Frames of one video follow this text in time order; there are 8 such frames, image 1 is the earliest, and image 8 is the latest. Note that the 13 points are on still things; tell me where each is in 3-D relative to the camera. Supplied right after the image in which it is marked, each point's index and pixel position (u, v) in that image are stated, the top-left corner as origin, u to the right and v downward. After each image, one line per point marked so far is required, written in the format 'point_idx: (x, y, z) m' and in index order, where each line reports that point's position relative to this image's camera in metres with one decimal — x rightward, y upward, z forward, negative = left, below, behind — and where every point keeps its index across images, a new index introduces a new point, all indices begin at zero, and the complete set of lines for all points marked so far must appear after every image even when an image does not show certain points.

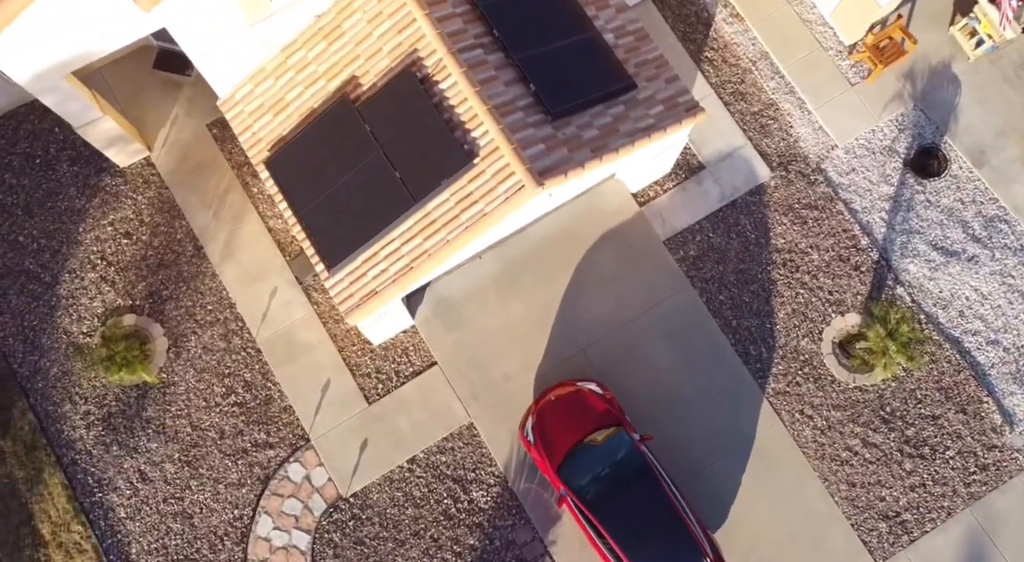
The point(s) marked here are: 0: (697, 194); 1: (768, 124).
0: (+4.3, +2.1, +19.0) m
1: (+6.0, +3.7, +19.4) m
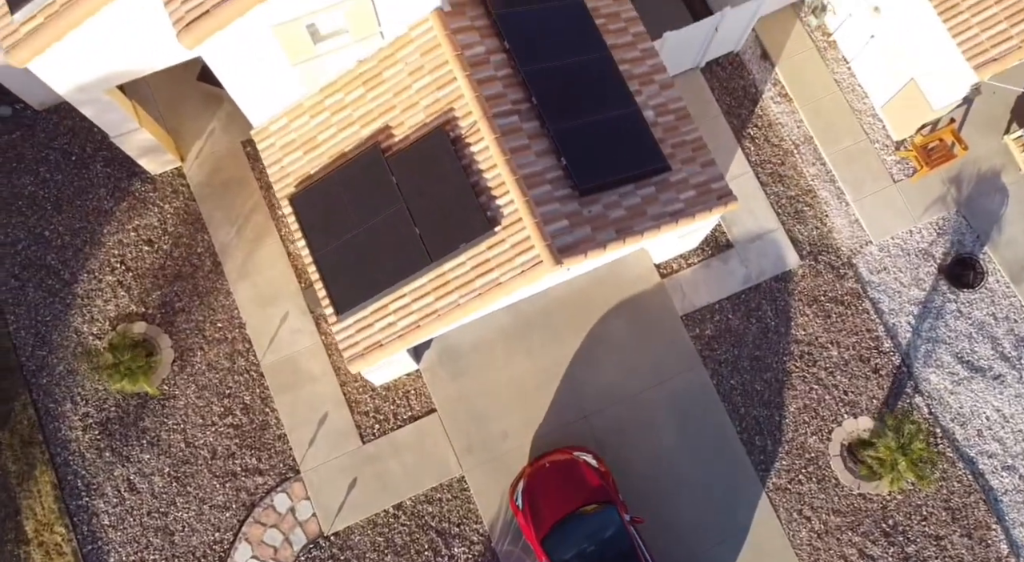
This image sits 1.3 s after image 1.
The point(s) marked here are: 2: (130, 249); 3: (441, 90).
0: (+4.8, +0.2, +18.7) m
1: (+6.7, +1.6, +19.0) m
2: (-8.7, +0.7, +18.5) m
3: (-1.2, +3.3, +13.9) m
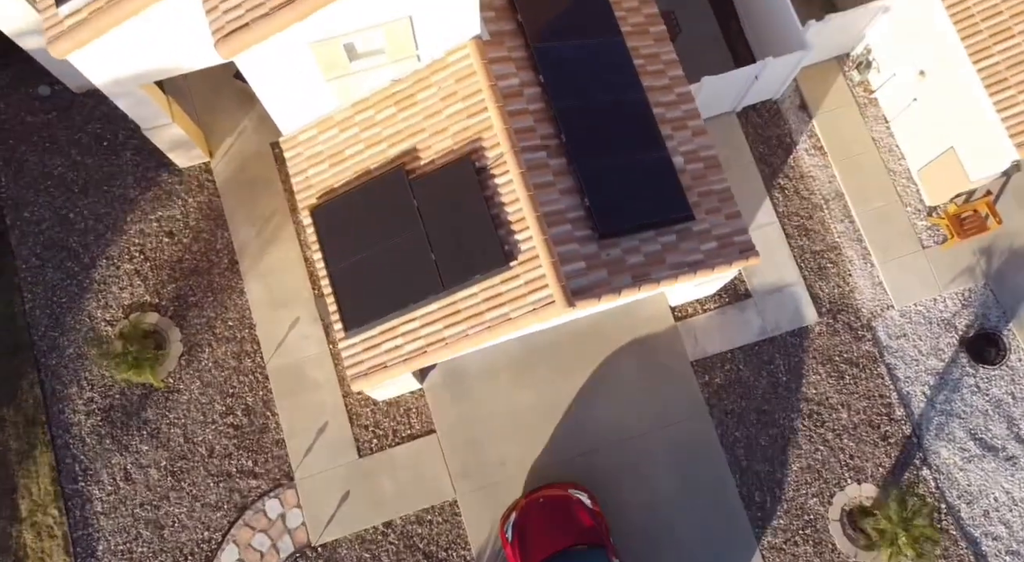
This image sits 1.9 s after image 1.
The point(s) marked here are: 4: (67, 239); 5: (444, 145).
0: (+5.1, -0.9, +18.4) m
1: (+7.2, +0.3, +18.7) m
2: (-8.2, +1.0, +18.6) m
3: (-0.7, +2.8, +13.9) m
4: (-10.1, +1.0, +18.5) m
5: (-1.2, +2.3, +14.0) m
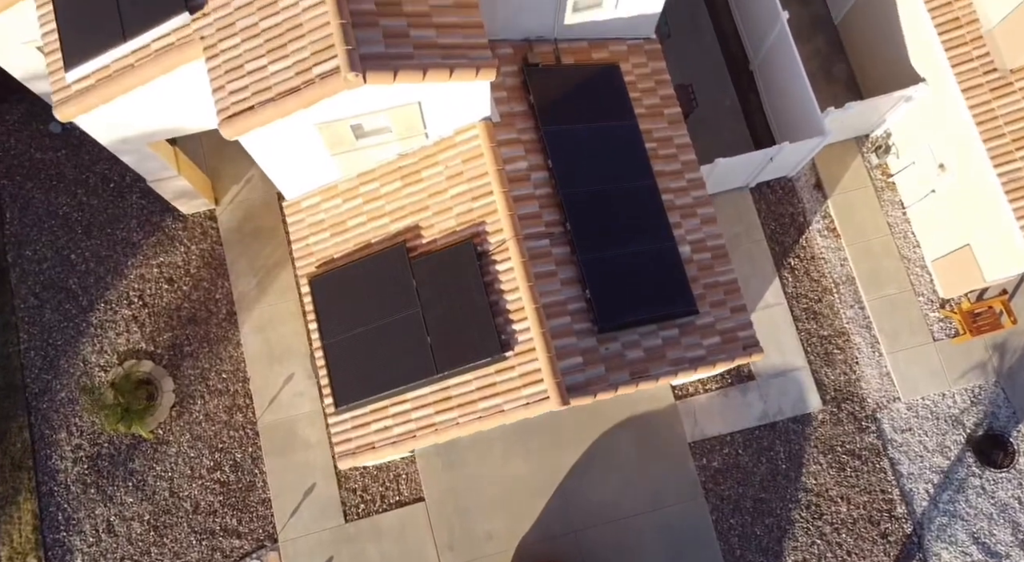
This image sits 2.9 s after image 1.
0: (+5.0, -2.7, +18.1) m
1: (+7.2, -1.6, +18.3) m
2: (-8.2, -0.1, +18.4) m
3: (-0.6, +1.3, +13.6) m
4: (-10.0, 0.0, +18.4) m
5: (-1.1, +1.0, +13.8) m
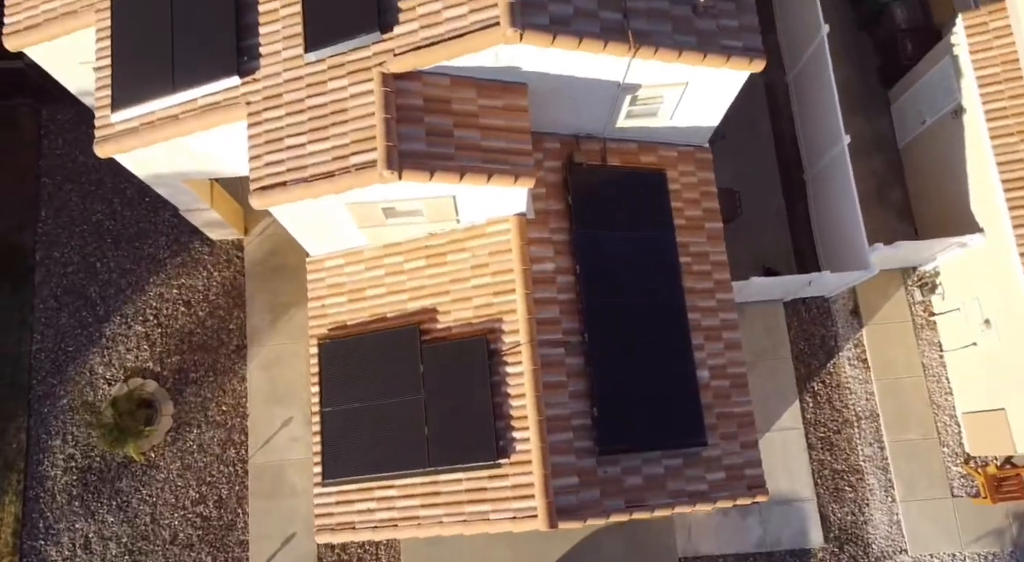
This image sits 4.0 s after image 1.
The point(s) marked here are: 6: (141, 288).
0: (+4.8, -5.3, +17.4) m
1: (+7.1, -4.5, +17.6) m
2: (-7.8, -0.5, +18.4) m
3: (-0.2, -0.2, +13.3) m
4: (-9.6, -0.1, +18.4) m
5: (-0.8, -0.6, +13.5) m
6: (-8.4, -0.2, +18.5) m
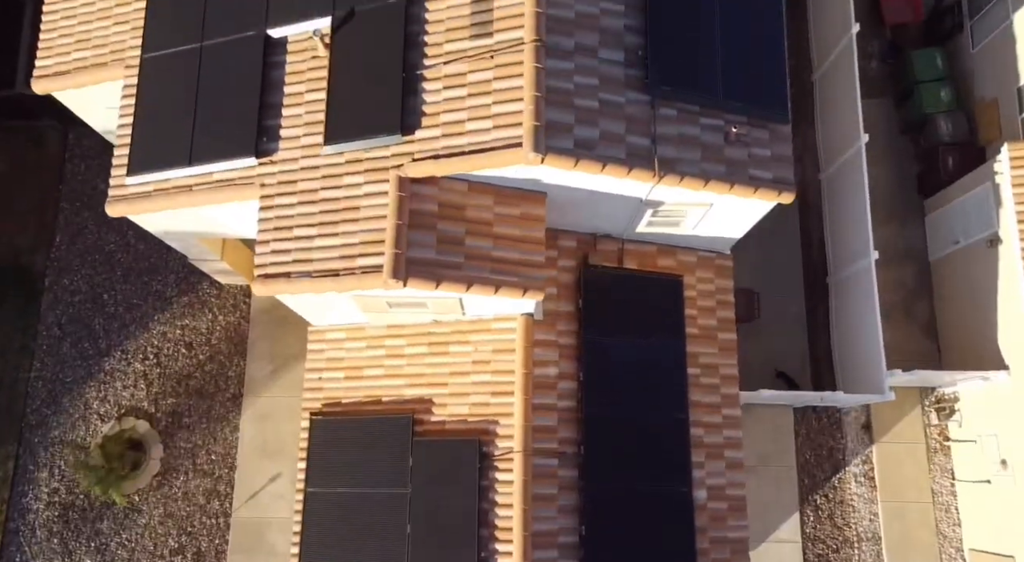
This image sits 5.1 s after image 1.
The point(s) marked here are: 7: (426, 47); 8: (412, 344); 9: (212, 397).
0: (+4.3, -7.4, +16.8) m
1: (+6.7, -6.9, +17.0) m
2: (-7.6, -1.4, +18.2) m
3: (-0.3, -1.8, +12.9) m
4: (-9.4, -0.9, +18.3) m
5: (-0.8, -2.1, +13.1) m
6: (-8.2, -1.0, +18.3) m
7: (-1.1, +3.1, +10.9) m
8: (-1.7, -1.1, +13.7) m
9: (-6.6, -2.6, +17.9) m
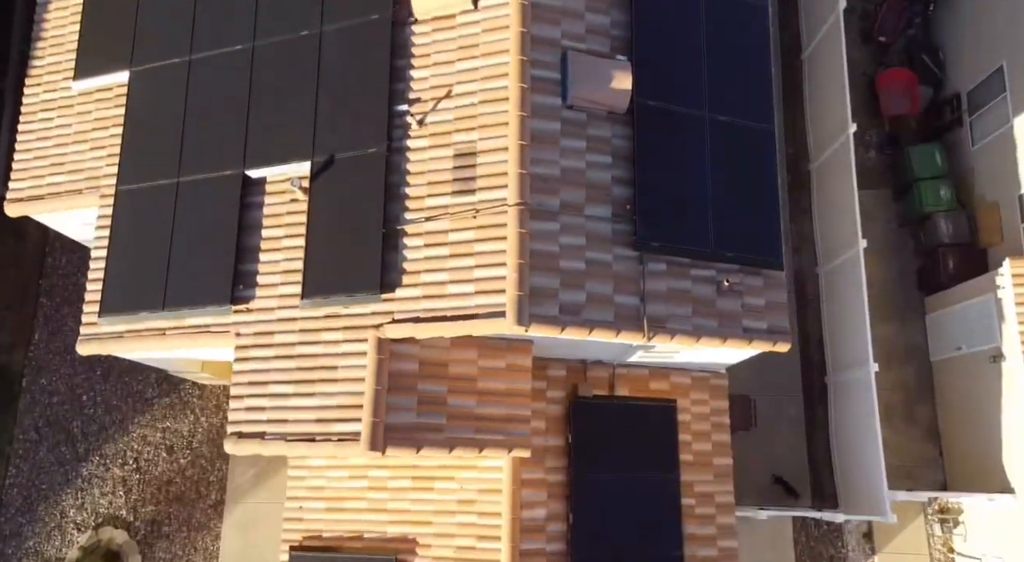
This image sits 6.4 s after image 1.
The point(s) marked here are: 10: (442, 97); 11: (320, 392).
0: (+4.1, -9.6, +16.2) m
1: (+6.5, -9.1, +16.3) m
2: (-7.9, -3.7, +17.7) m
3: (-0.5, -3.9, +12.4) m
4: (-9.6, -3.1, +17.8) m
5: (-1.1, -4.2, +12.6) m
6: (-8.4, -3.2, +17.8) m
7: (-1.3, +1.0, +10.5) m
8: (-1.9, -3.2, +13.2) m
9: (-6.8, -4.8, +17.4) m
10: (-0.9, +2.4, +10.6) m
11: (-2.4, -1.4, +10.3) m
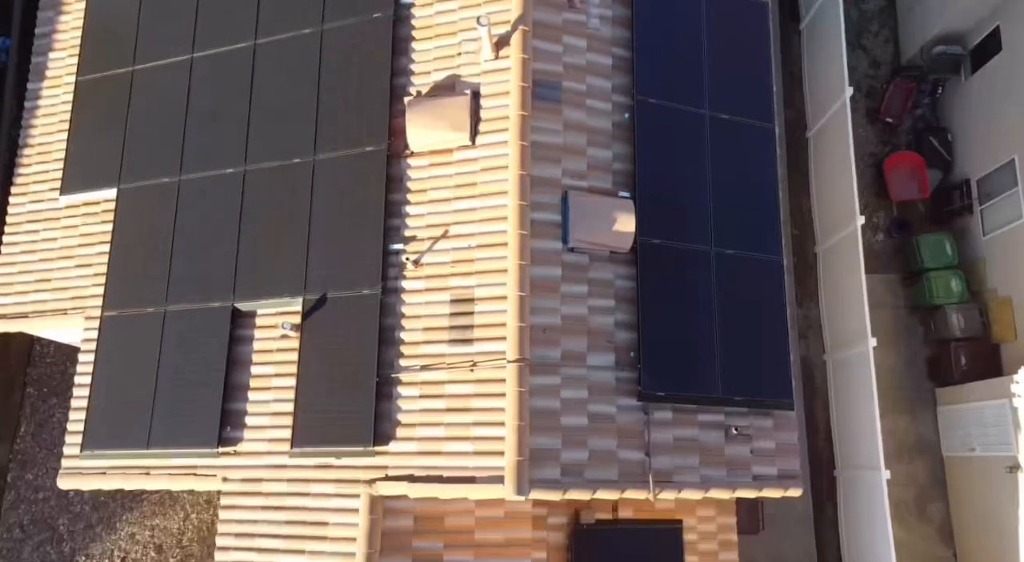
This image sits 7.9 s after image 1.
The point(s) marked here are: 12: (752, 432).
0: (+4.1, -11.6, +15.5) m
1: (+6.5, -11.1, +15.7) m
2: (-7.9, -5.7, +17.1) m
3: (-0.5, -5.8, +11.8) m
4: (-9.6, -5.1, +17.2) m
5: (-1.1, -6.1, +12.0) m
6: (-8.5, -5.2, +17.3) m
7: (-1.4, -0.8, +10.0) m
8: (-1.9, -5.1, +12.7) m
9: (-6.8, -6.8, +16.8) m
10: (-0.9, +0.6, +10.2) m
11: (-2.5, -3.2, +9.8) m
12: (+3.1, -1.9, +10.4) m
